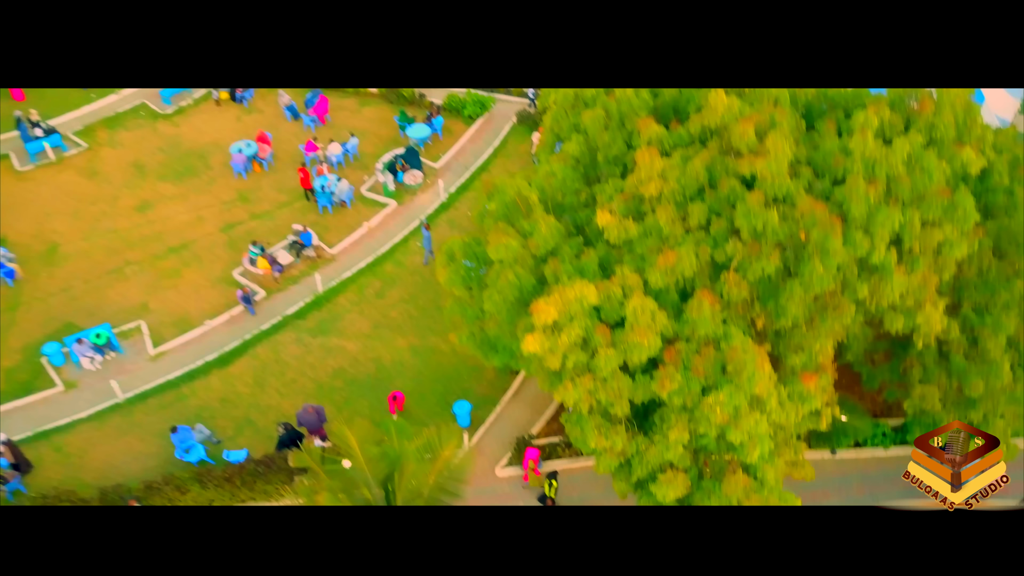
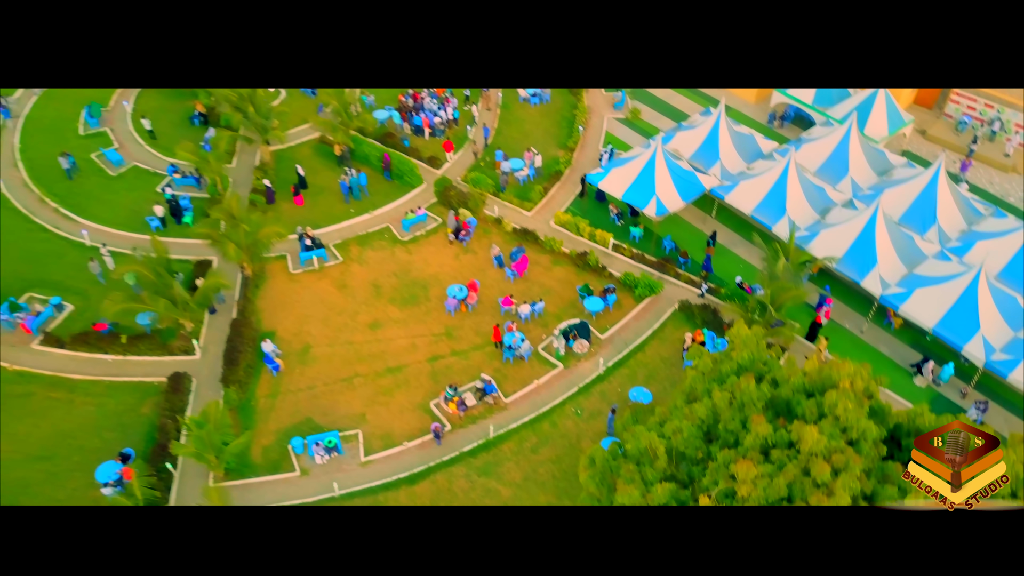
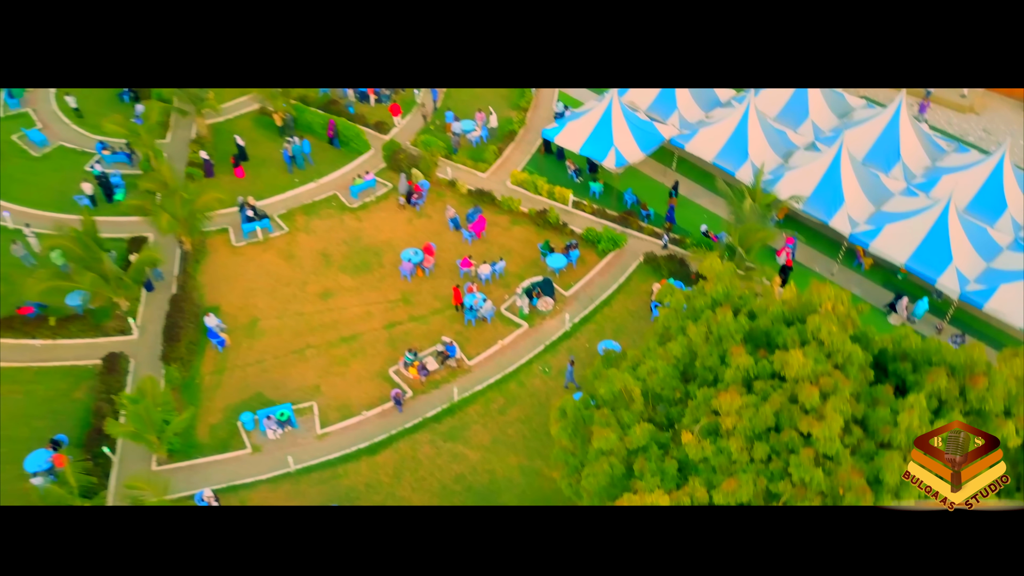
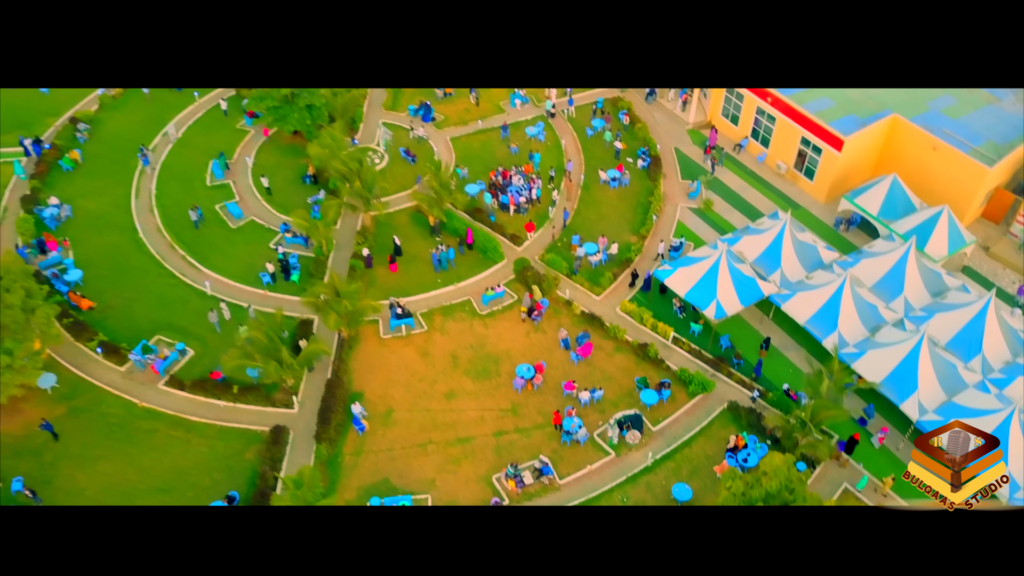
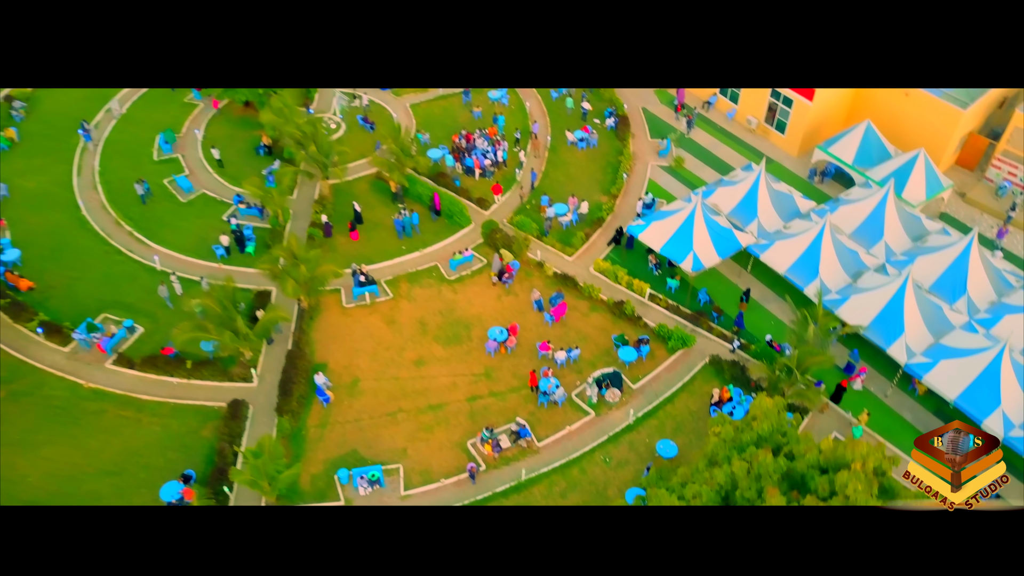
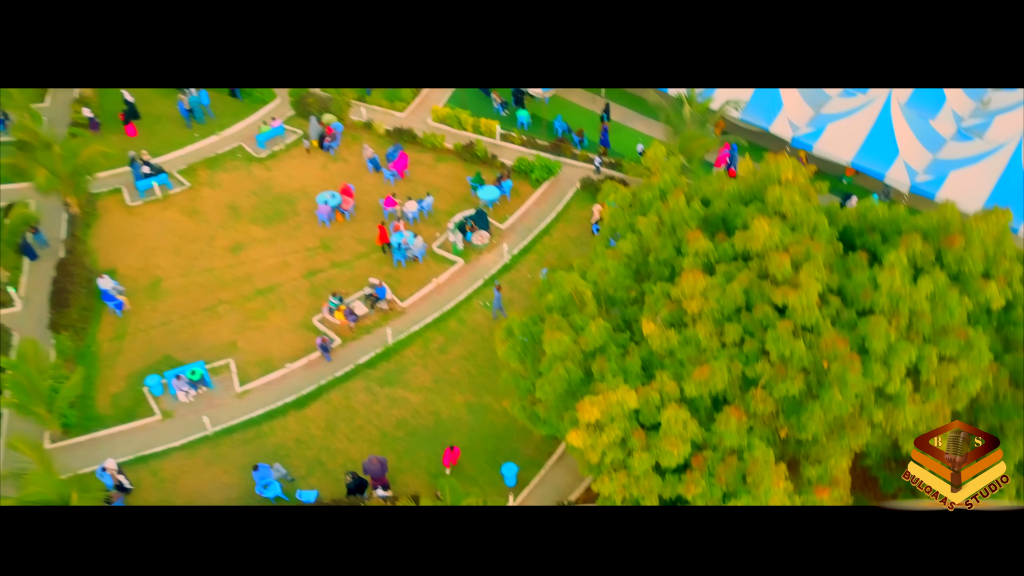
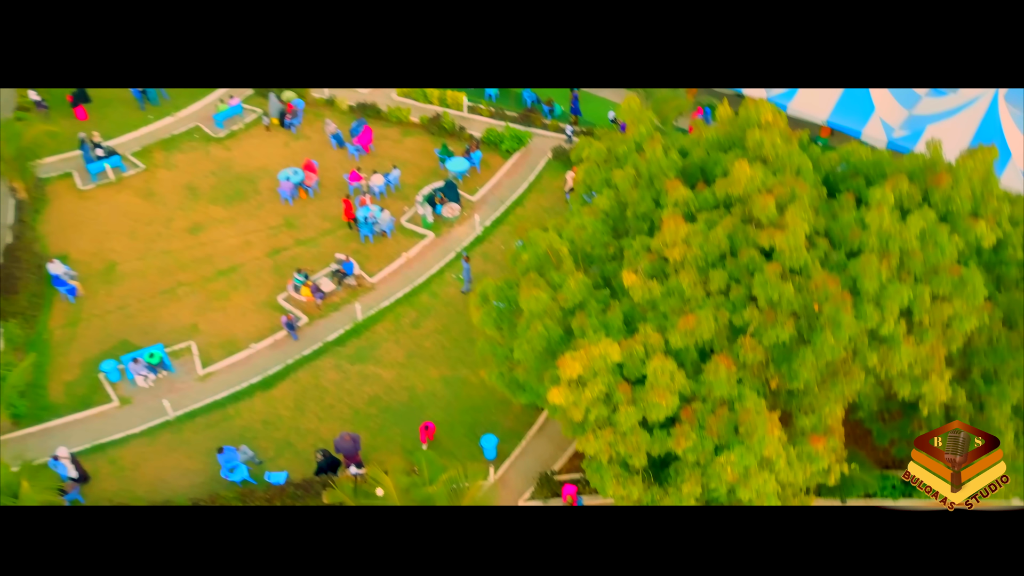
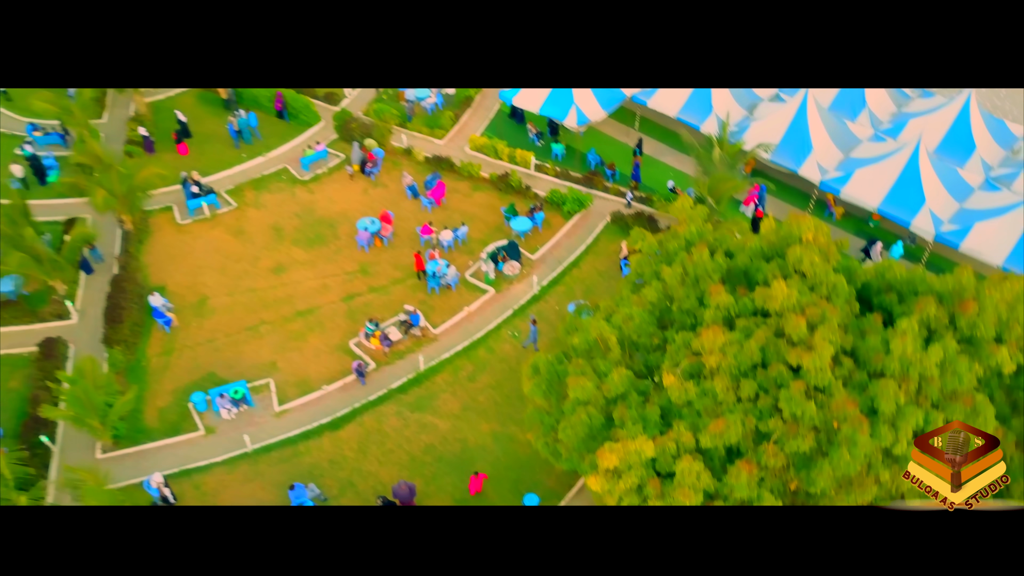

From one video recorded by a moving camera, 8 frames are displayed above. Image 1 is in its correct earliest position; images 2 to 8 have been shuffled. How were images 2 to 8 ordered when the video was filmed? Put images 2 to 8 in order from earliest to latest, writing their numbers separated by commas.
7, 6, 8, 3, 2, 5, 4
